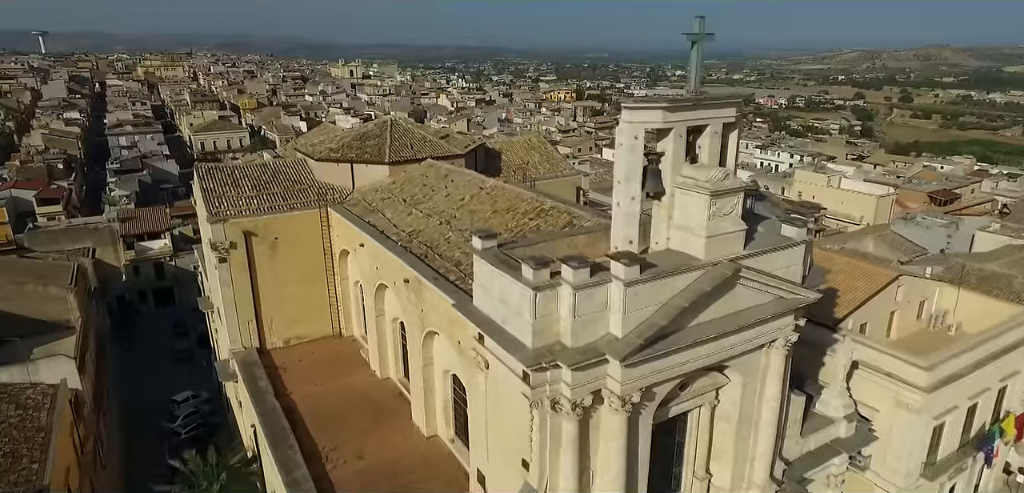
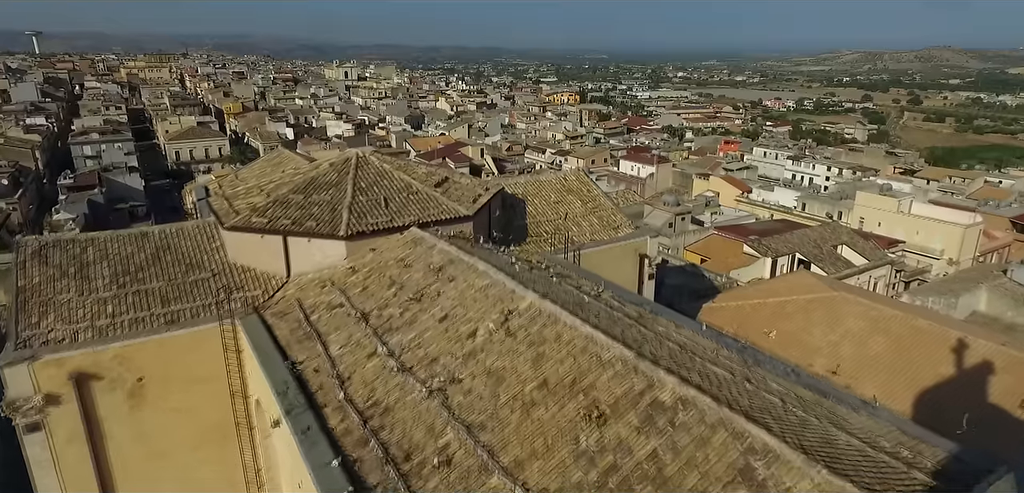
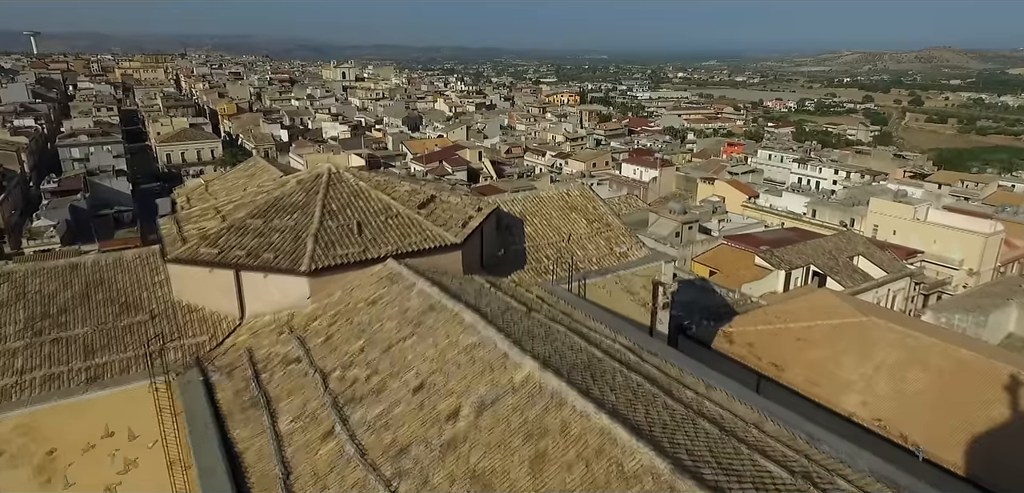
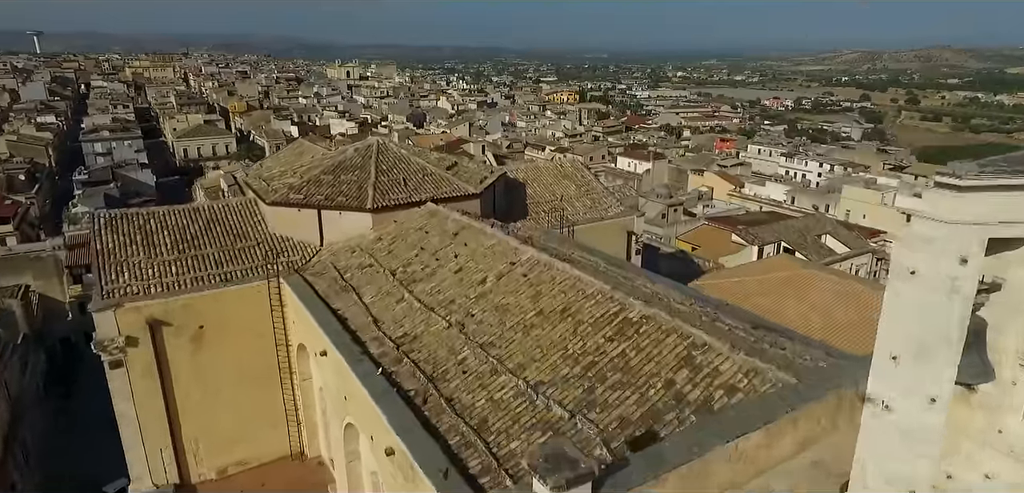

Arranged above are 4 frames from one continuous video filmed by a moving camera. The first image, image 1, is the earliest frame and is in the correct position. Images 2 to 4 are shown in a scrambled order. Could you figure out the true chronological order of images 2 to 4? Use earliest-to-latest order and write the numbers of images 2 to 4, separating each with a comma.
4, 2, 3
